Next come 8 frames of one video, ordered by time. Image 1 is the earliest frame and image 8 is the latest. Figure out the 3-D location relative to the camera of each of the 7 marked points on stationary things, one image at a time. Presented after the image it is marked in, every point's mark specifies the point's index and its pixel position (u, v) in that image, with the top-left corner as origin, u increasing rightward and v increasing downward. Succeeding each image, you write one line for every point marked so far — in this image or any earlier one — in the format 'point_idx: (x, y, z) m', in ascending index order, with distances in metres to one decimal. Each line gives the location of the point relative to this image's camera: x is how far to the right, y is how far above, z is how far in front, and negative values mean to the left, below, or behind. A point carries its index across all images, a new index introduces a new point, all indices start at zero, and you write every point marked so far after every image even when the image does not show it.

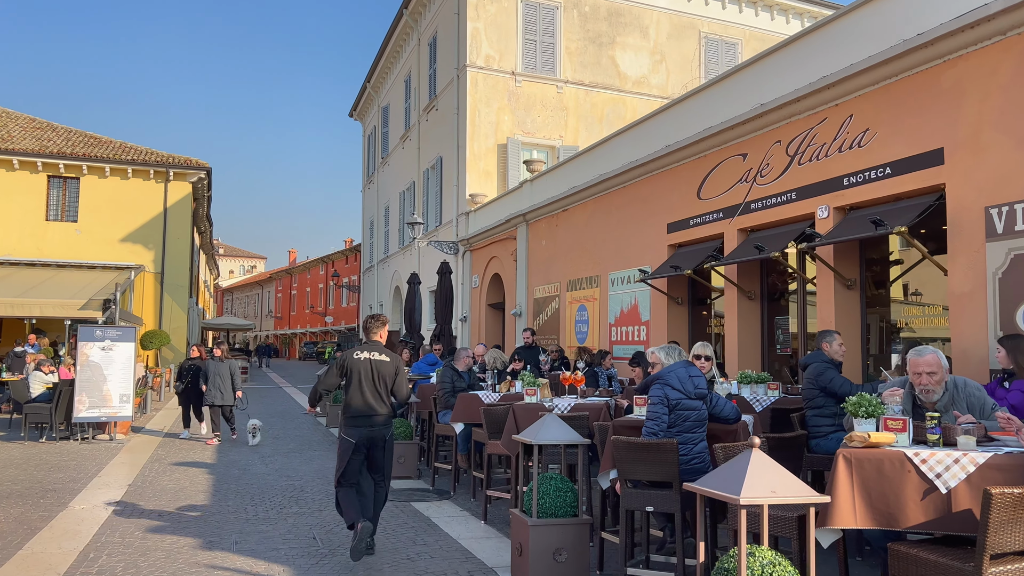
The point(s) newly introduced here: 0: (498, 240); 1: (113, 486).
0: (-0.4, +1.0, +17.8) m
1: (-4.2, -2.1, +8.6) m
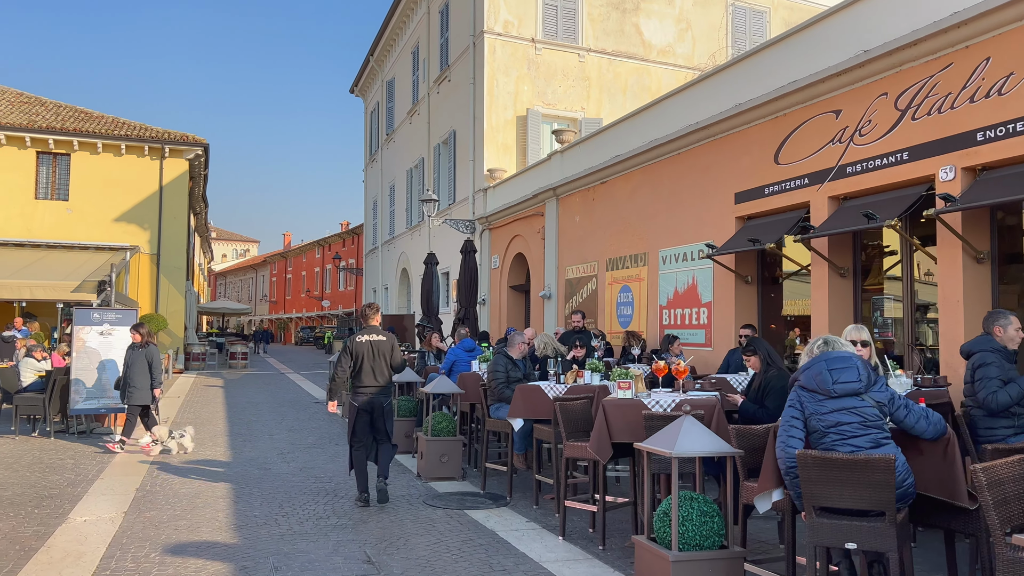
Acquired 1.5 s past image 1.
0: (+0.2, +1.4, +16.6) m
1: (-3.6, -1.9, +7.5) m
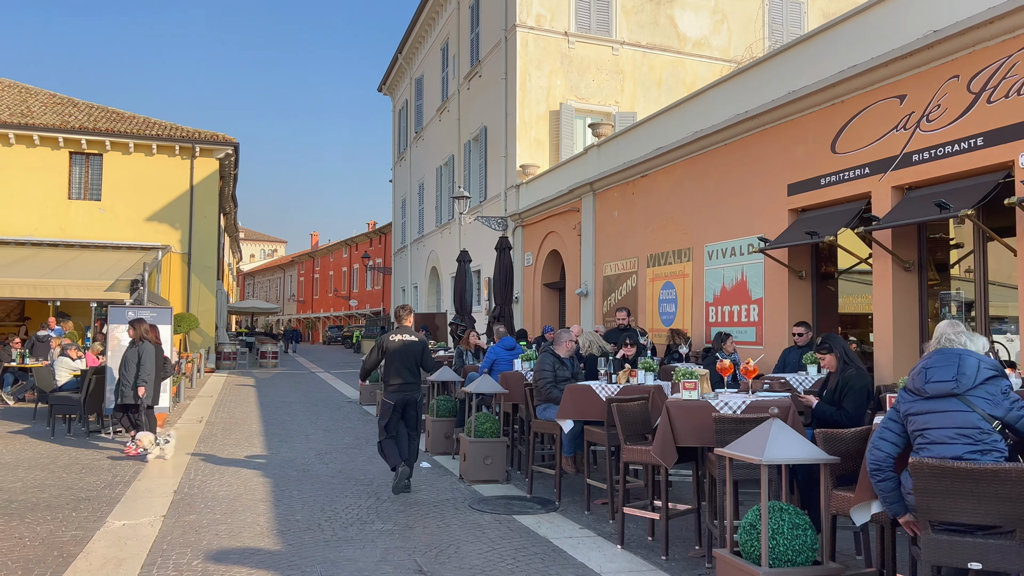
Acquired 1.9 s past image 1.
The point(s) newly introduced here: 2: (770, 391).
0: (+0.9, +1.5, +16.3) m
1: (-3.2, -1.8, +7.3) m
2: (+1.8, -0.7, +5.7) m
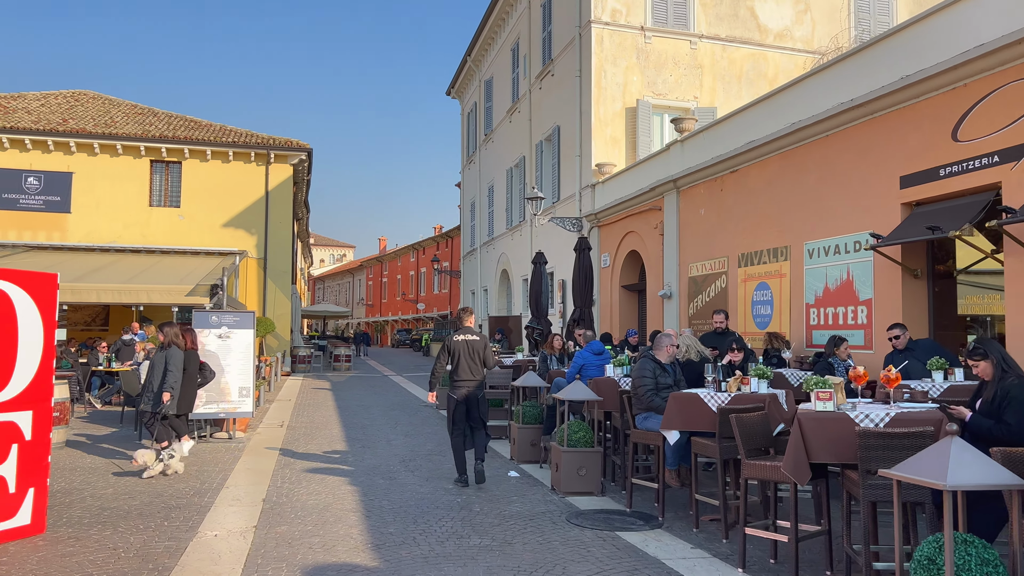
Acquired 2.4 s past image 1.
0: (+2.4, +1.4, +15.8) m
1: (-2.3, -1.9, +7.1) m
2: (+2.5, -0.7, +5.2) m
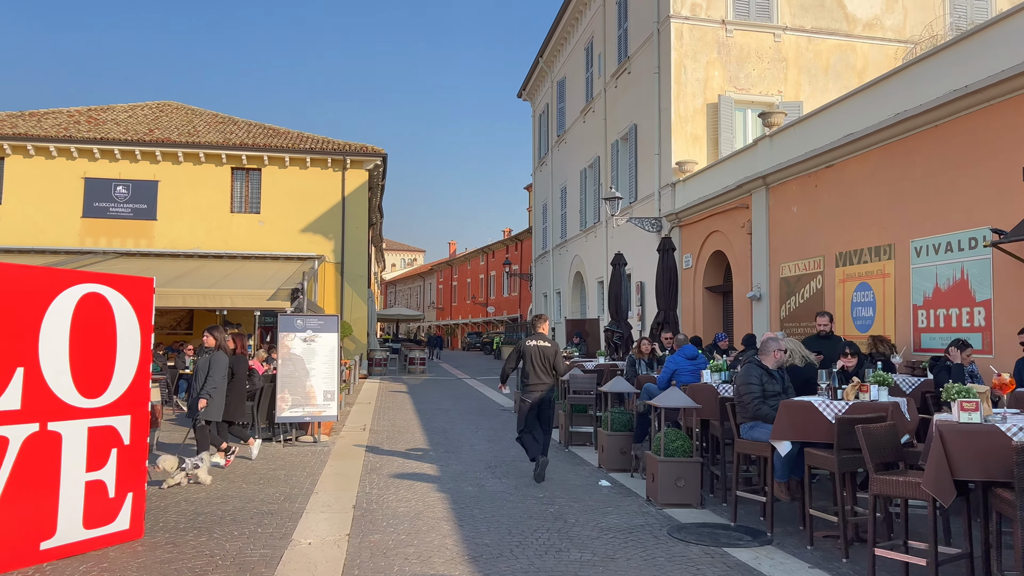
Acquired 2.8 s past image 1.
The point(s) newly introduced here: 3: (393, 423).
0: (+3.9, +1.4, +15.3) m
1: (-1.5, -1.9, +7.0) m
2: (+3.2, -0.7, +4.7) m
3: (-2.1, -2.4, +14.2) m
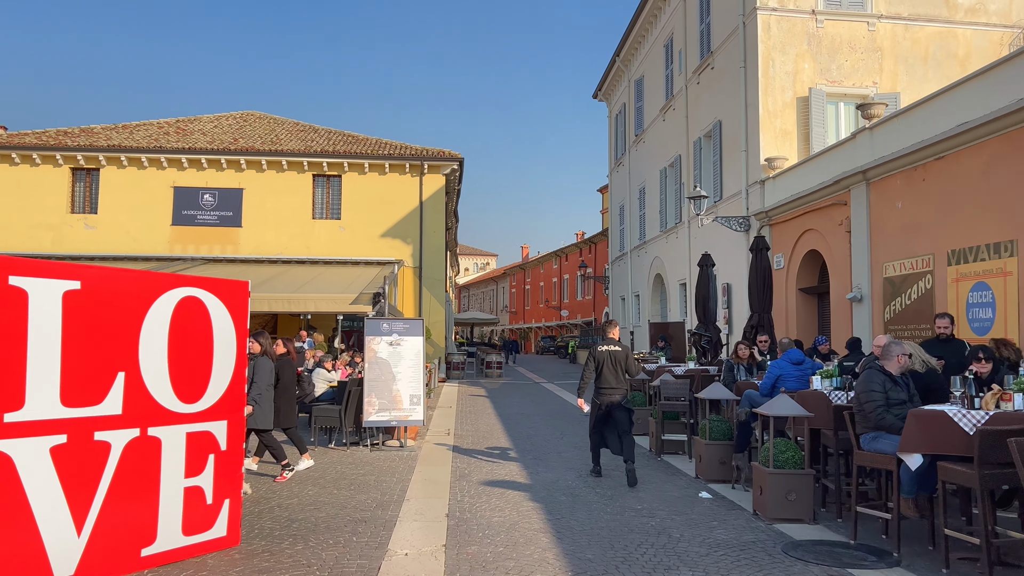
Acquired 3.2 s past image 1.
0: (+5.4, +1.4, +14.6) m
1: (-0.7, -1.9, +6.8) m
2: (+3.7, -0.7, +4.1) m
3: (-0.6, -2.4, +14.1) m
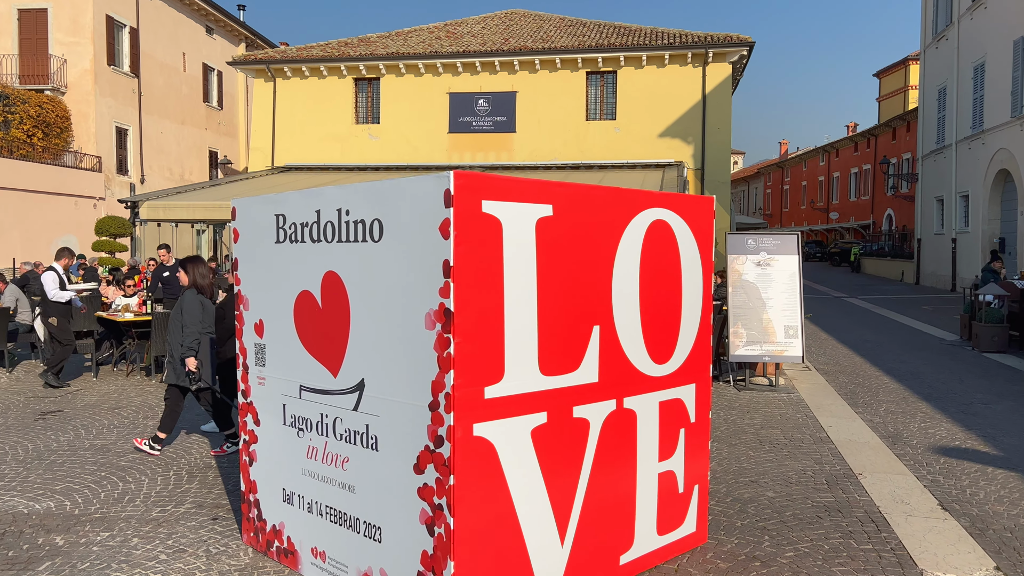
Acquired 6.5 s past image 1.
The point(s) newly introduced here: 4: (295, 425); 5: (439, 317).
0: (+10.5, +2.7, +10.4) m
1: (+2.6, -1.4, +5.1) m
2: (+6.1, -0.6, +1.1) m
3: (+4.7, -1.0, +12.0) m
4: (-1.1, -0.7, +4.1) m
5: (-0.3, -0.1, +3.2) m
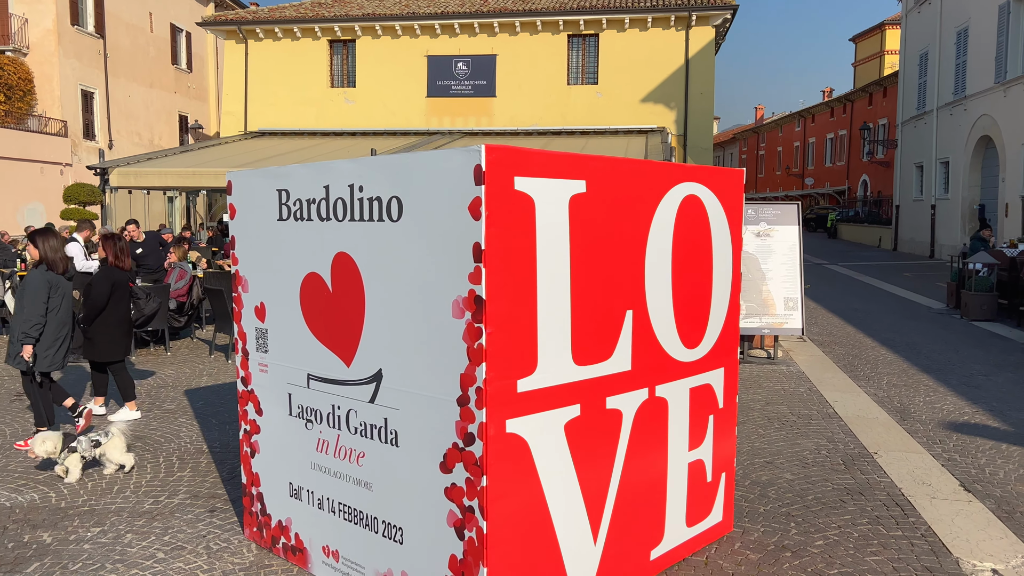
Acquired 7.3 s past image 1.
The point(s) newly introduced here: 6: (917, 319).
0: (+10.4, +3.1, +10.4) m
1: (+2.7, -1.3, +5.0) m
2: (+6.3, -0.6, +1.1) m
3: (+4.5, -0.6, +12.0) m
4: (-1.0, -0.6, +3.8) m
5: (-0.2, -0.1, +3.0) m
6: (+6.3, -0.5, +12.8) m
